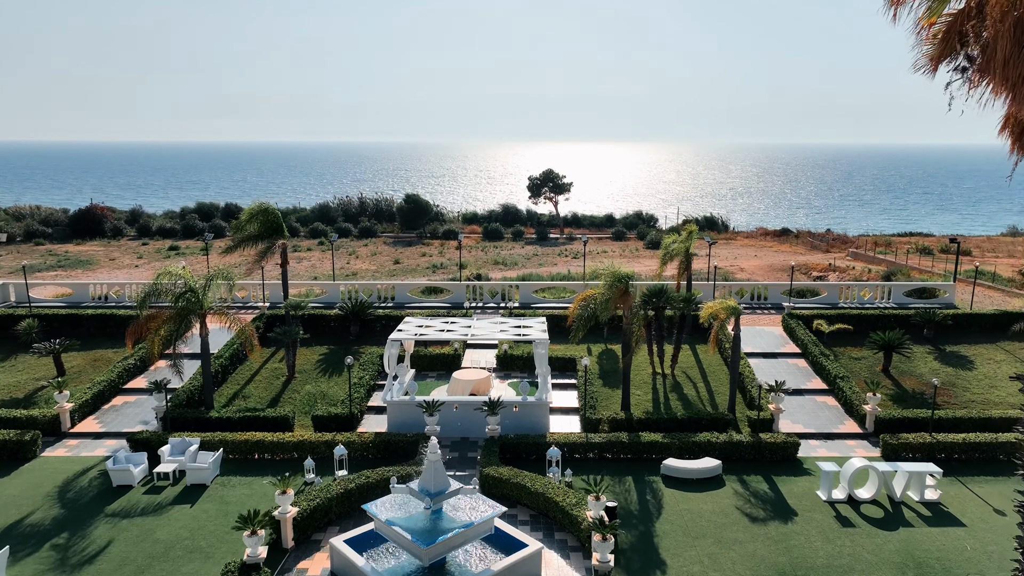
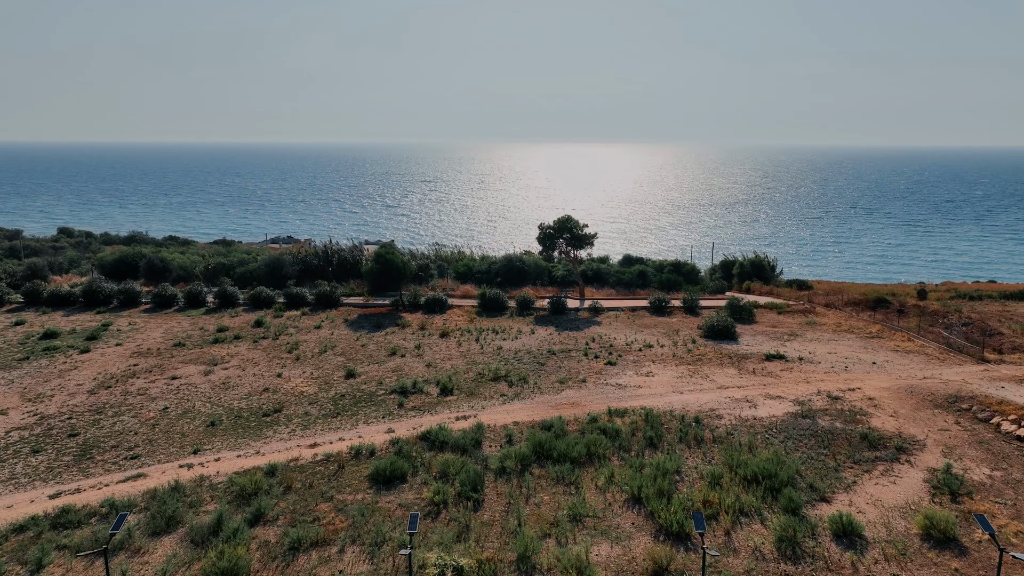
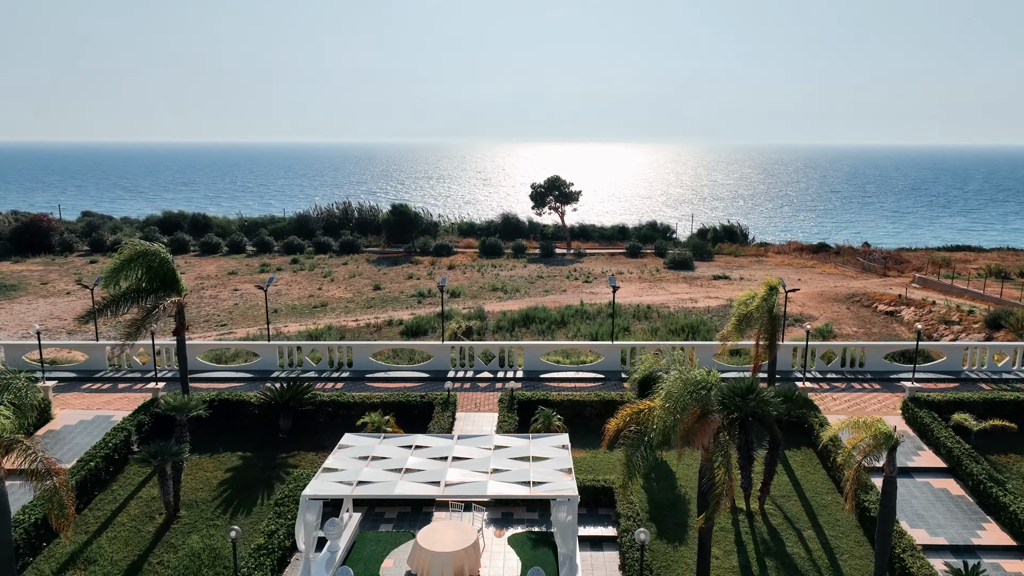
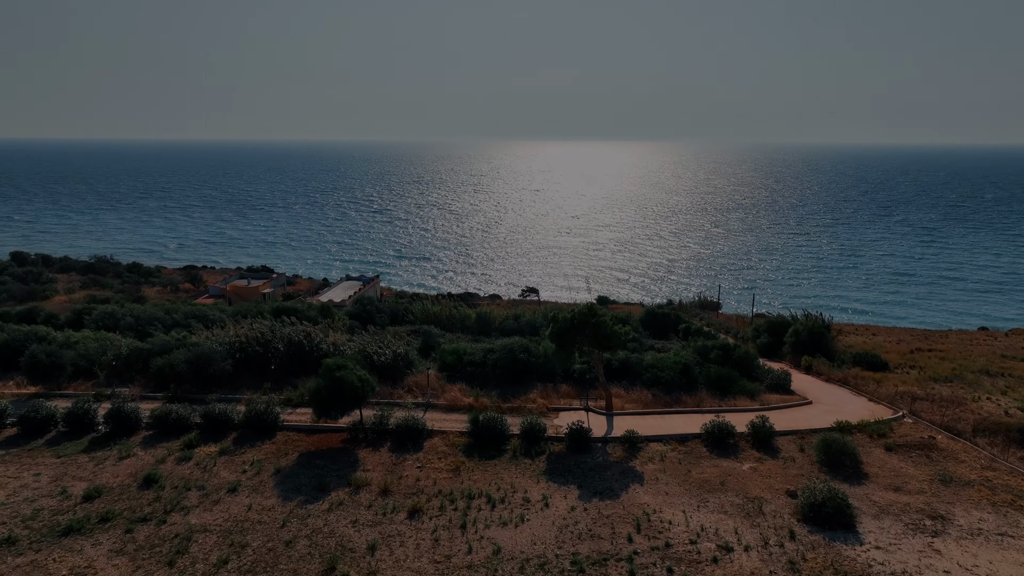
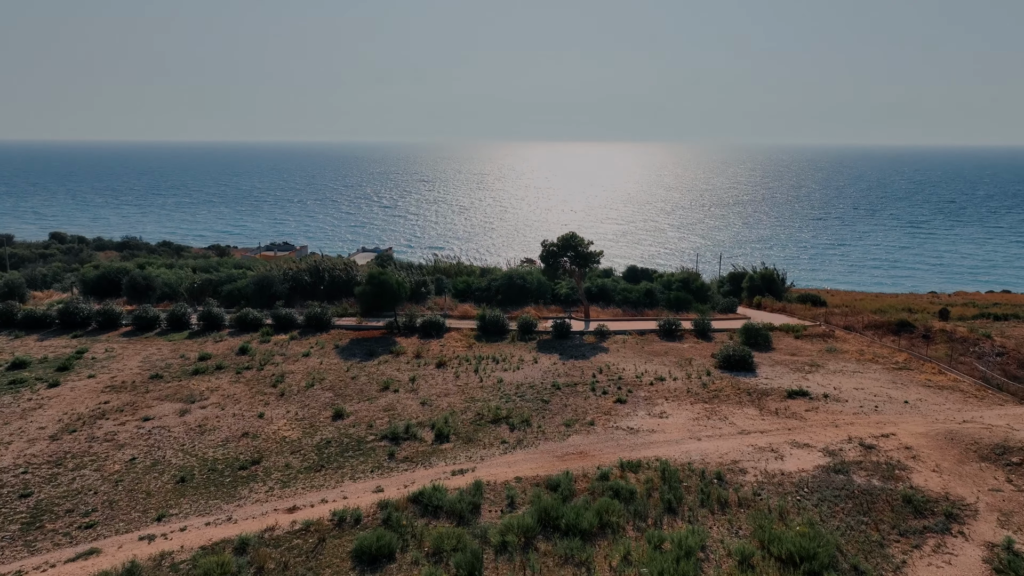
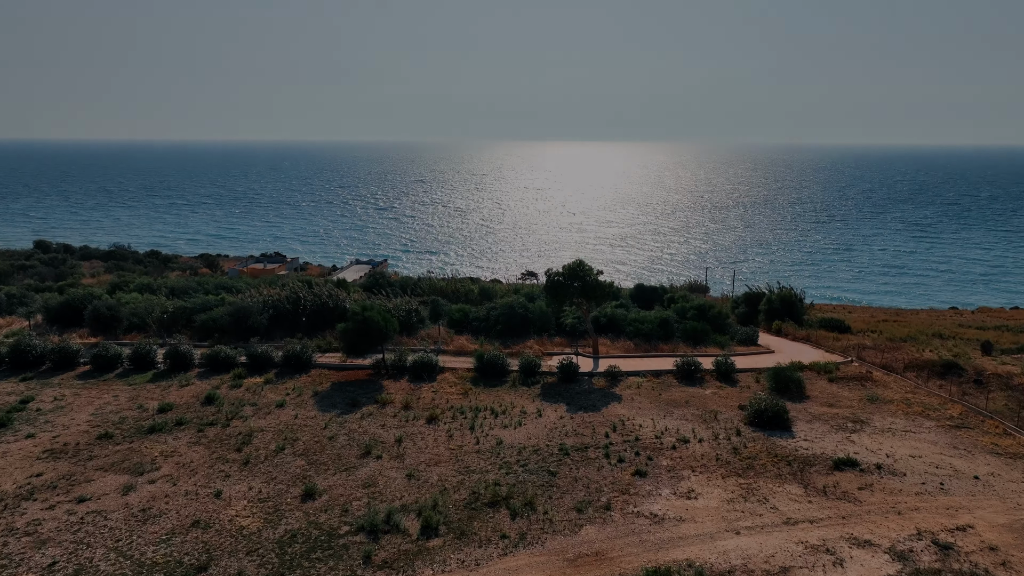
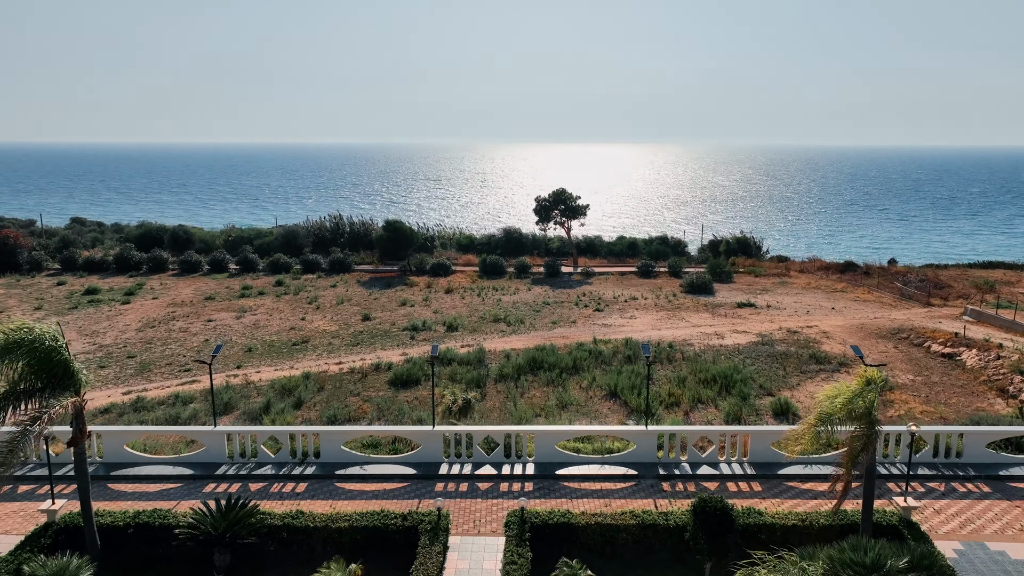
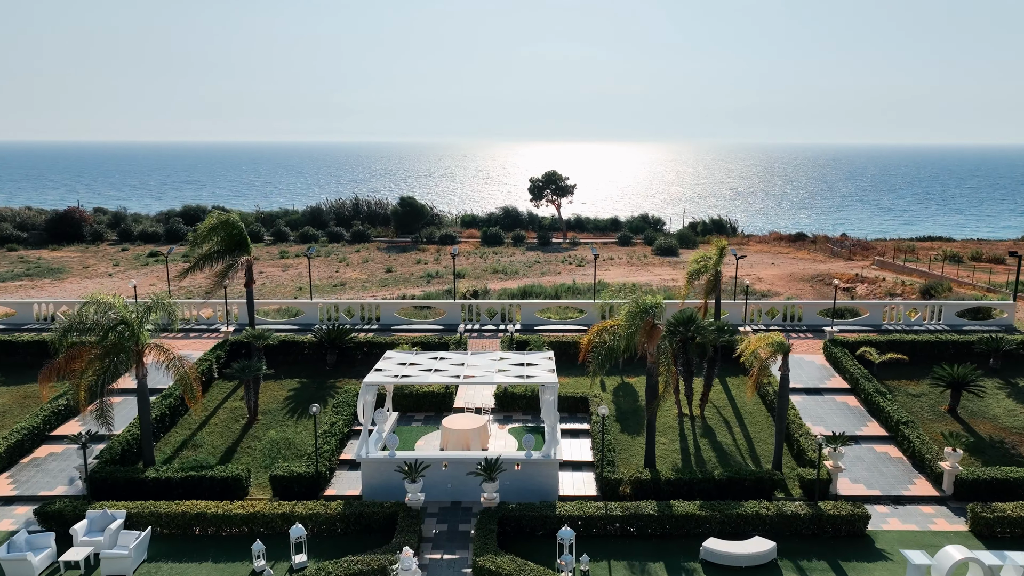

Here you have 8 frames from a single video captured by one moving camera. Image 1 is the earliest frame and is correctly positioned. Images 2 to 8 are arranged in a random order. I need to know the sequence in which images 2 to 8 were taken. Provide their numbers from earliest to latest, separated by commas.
8, 3, 7, 2, 5, 6, 4
